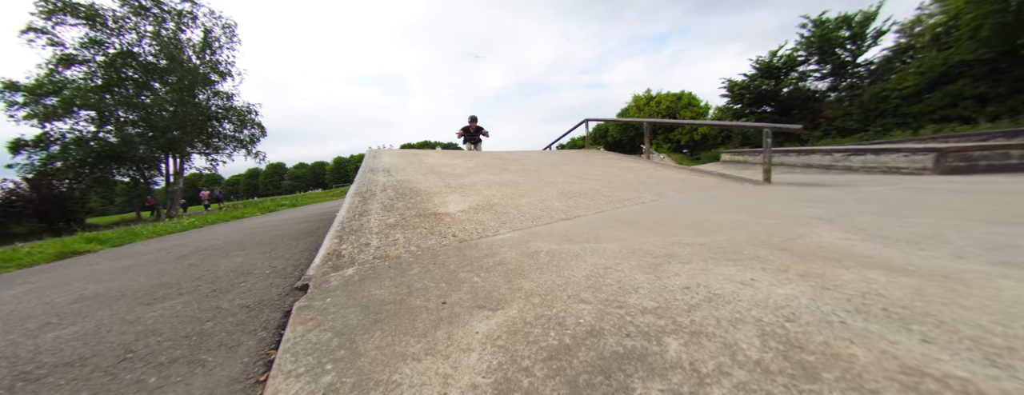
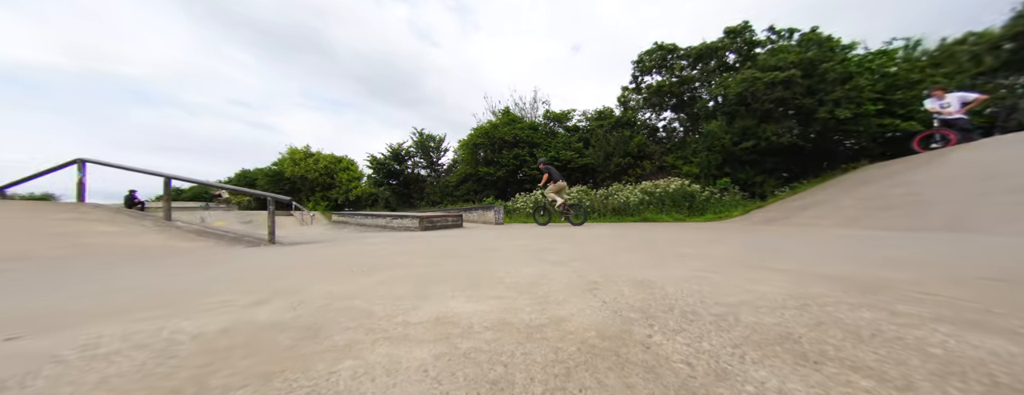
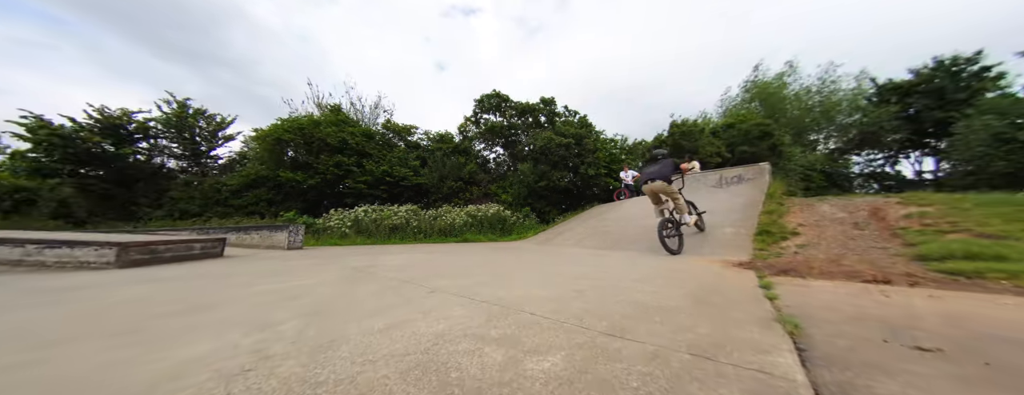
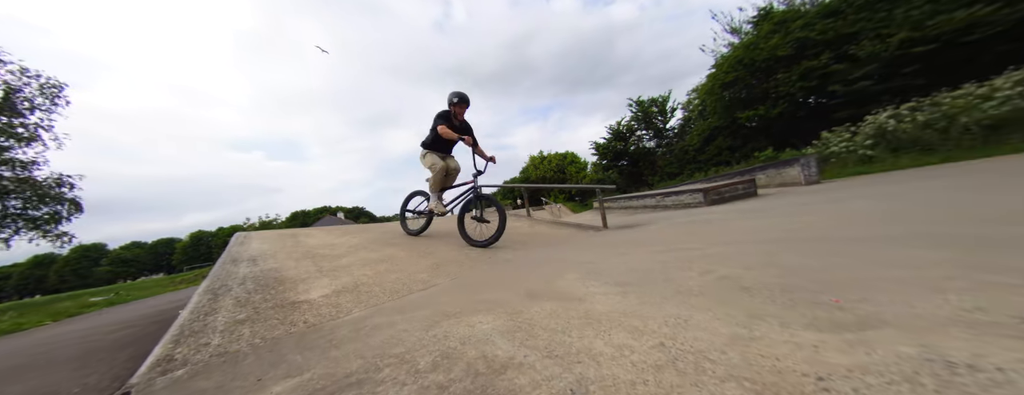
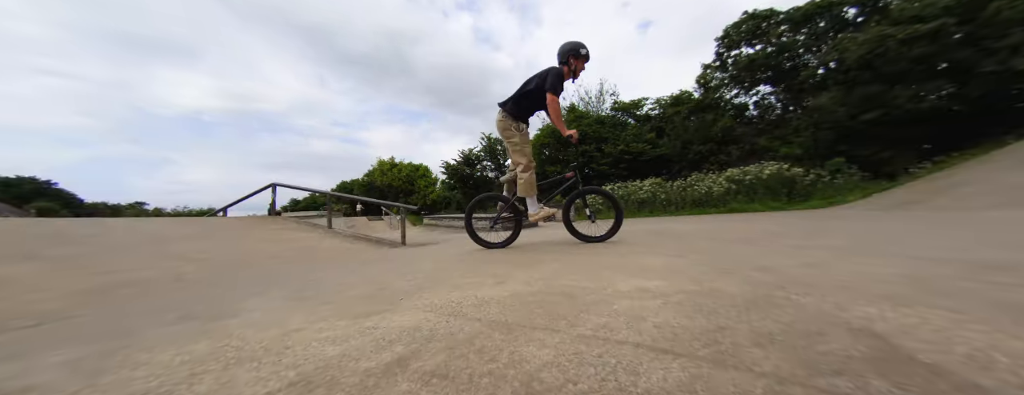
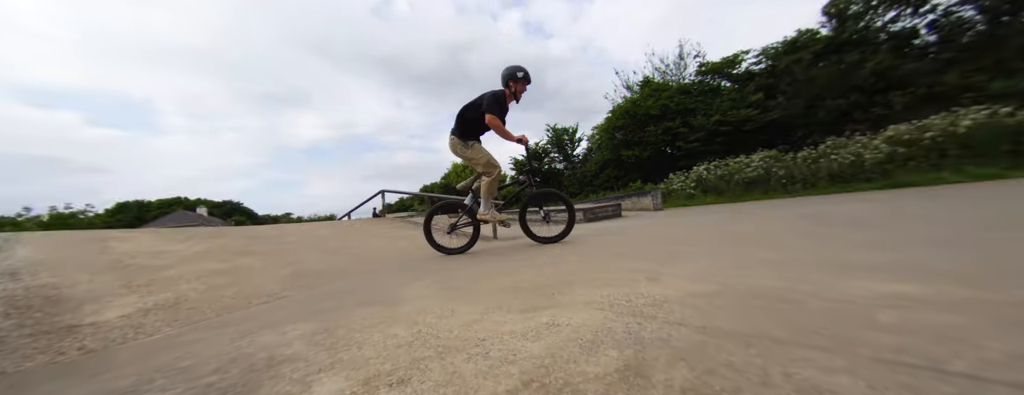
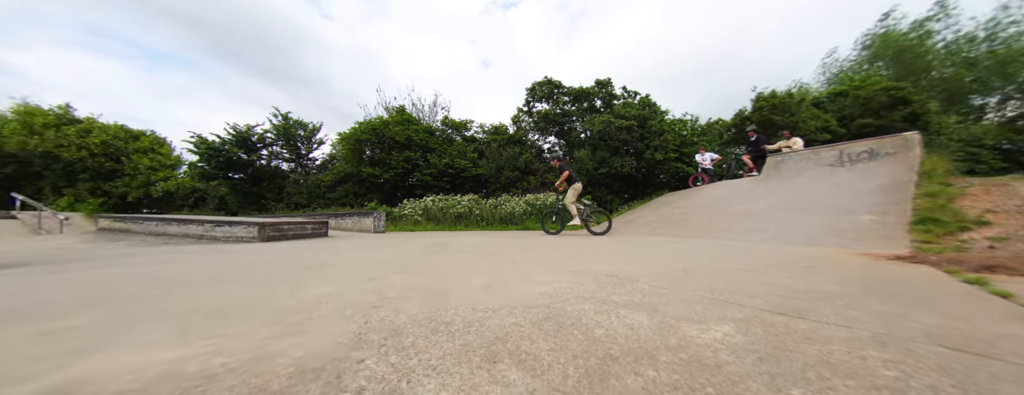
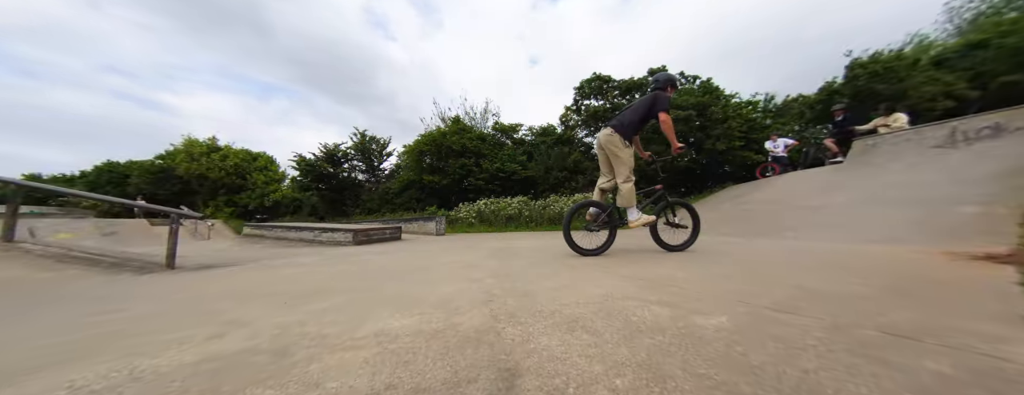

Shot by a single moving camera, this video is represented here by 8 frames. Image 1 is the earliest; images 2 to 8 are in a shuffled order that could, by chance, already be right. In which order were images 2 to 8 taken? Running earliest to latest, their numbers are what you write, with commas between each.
4, 6, 5, 8, 3, 7, 2
